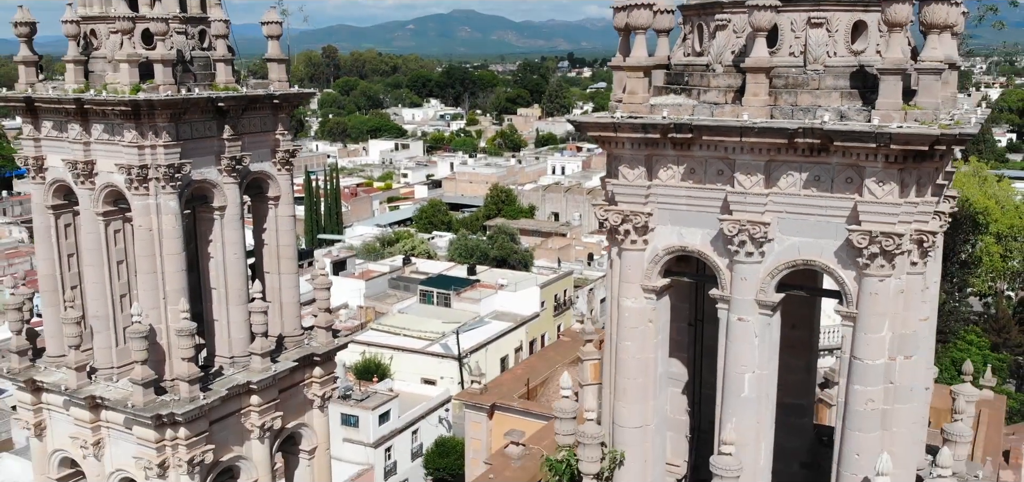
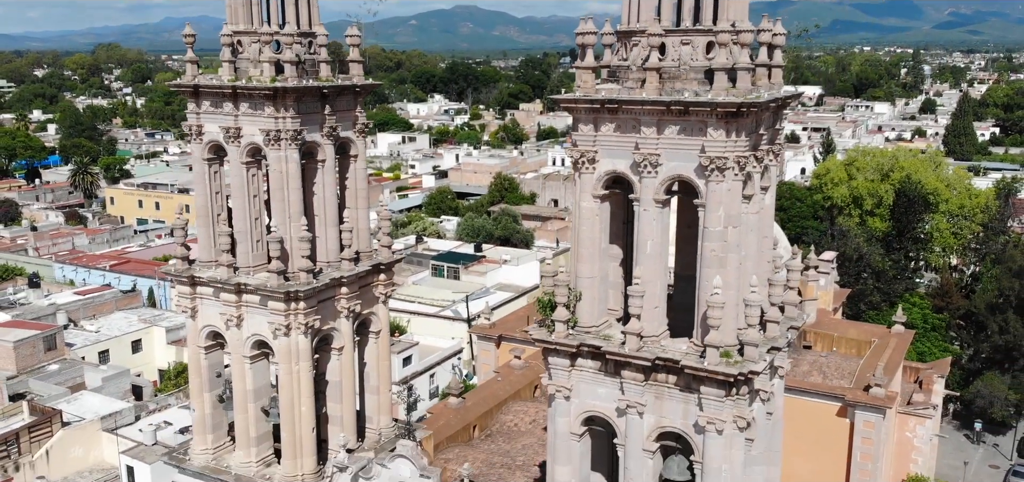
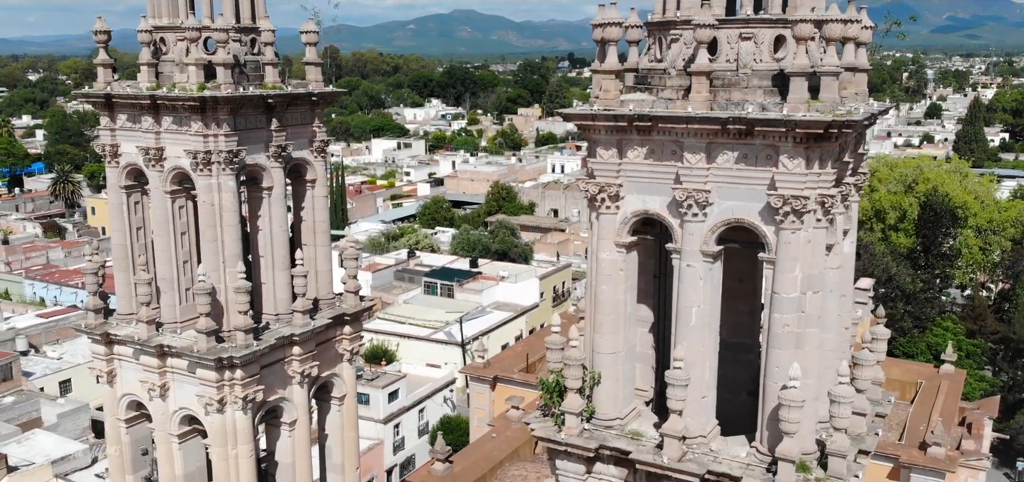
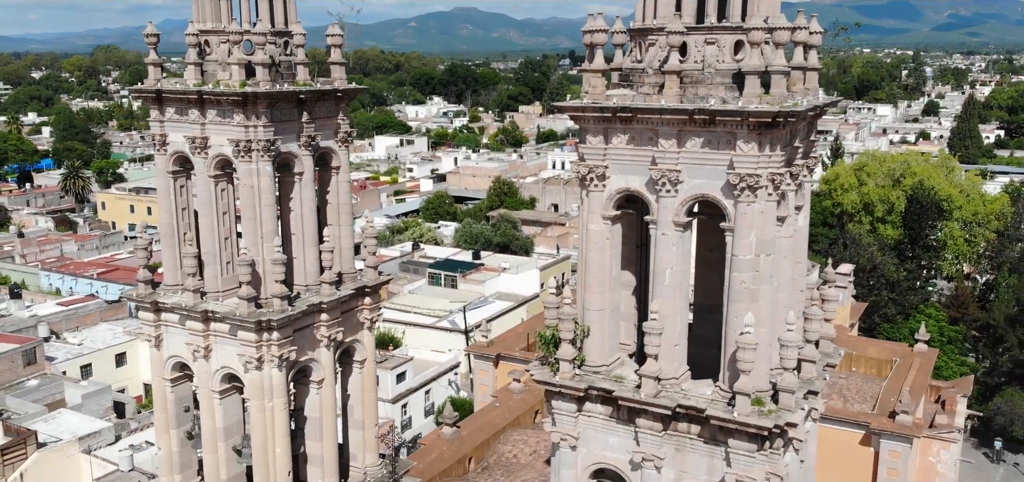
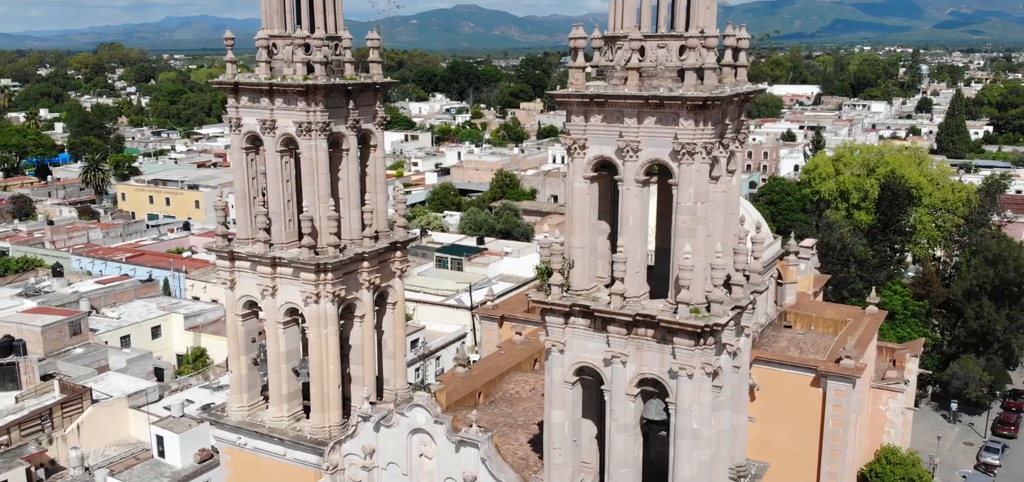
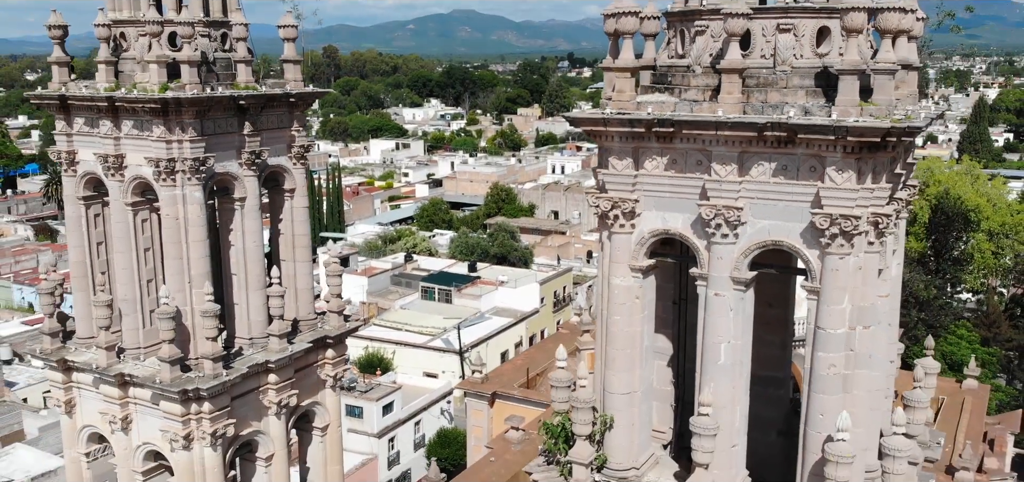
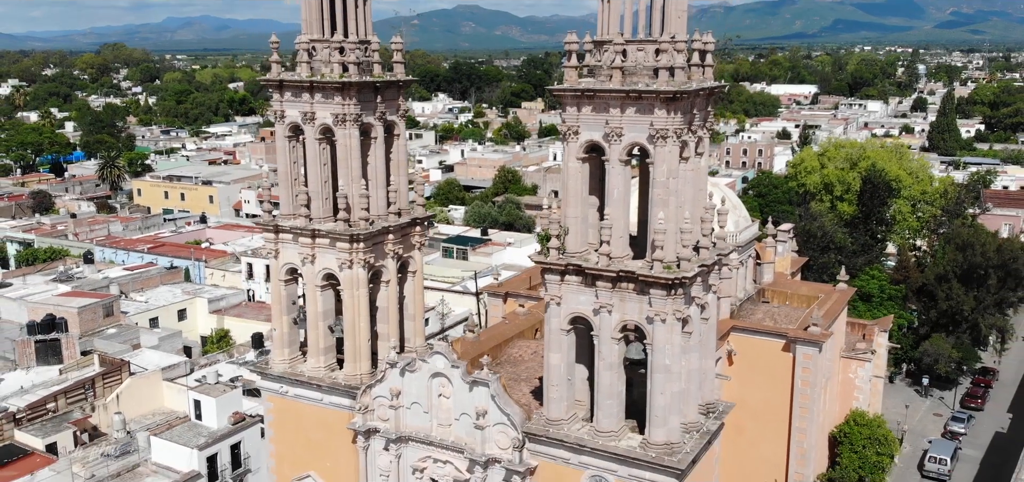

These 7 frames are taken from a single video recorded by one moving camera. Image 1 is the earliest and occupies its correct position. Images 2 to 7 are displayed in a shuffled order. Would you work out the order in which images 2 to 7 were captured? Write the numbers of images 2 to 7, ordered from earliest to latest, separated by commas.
6, 3, 4, 2, 5, 7
